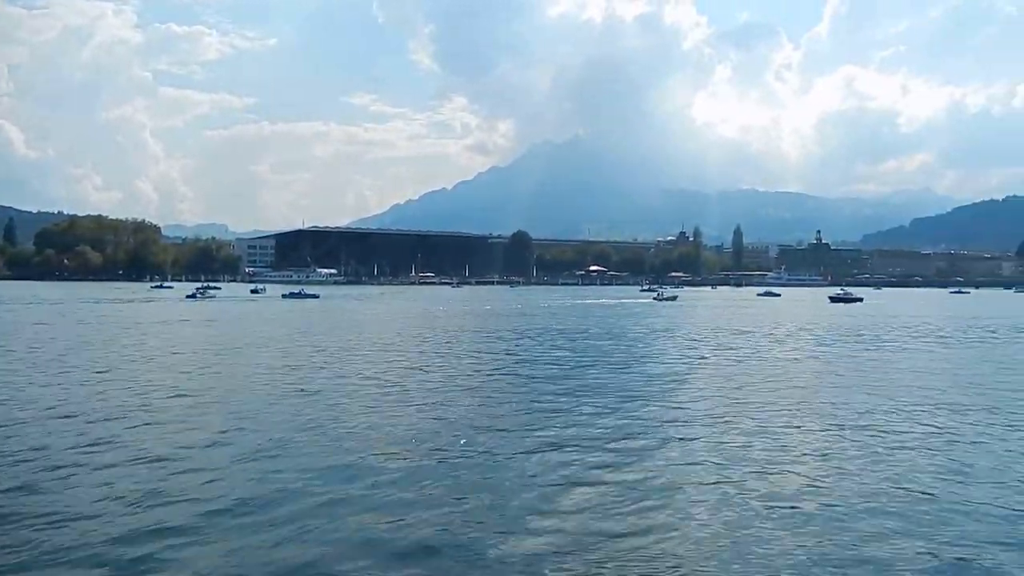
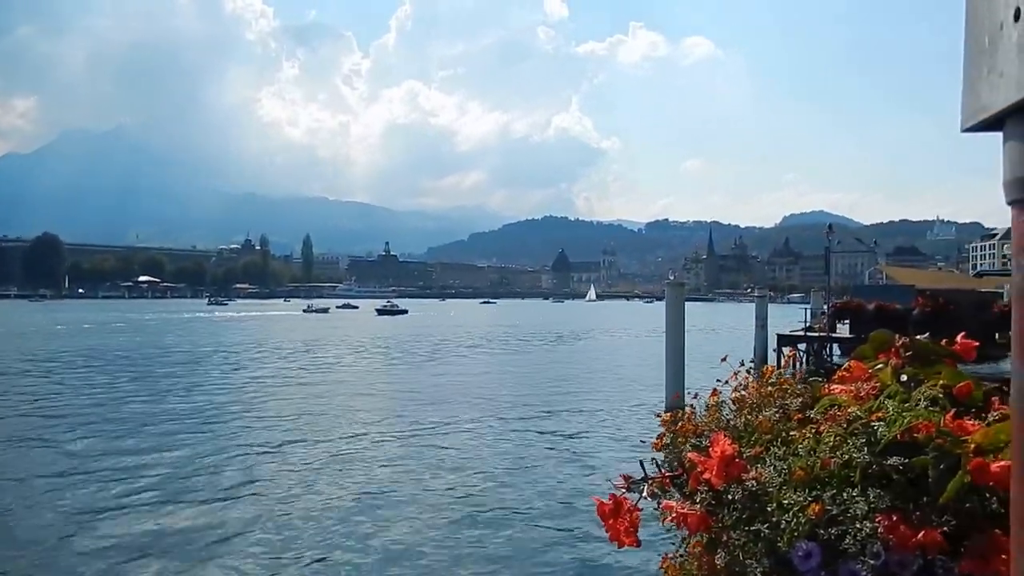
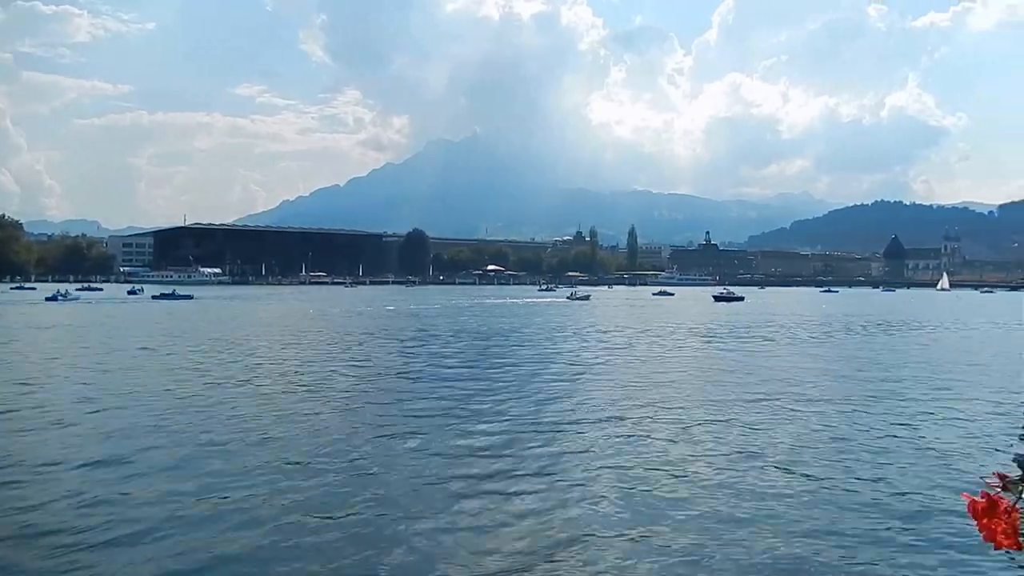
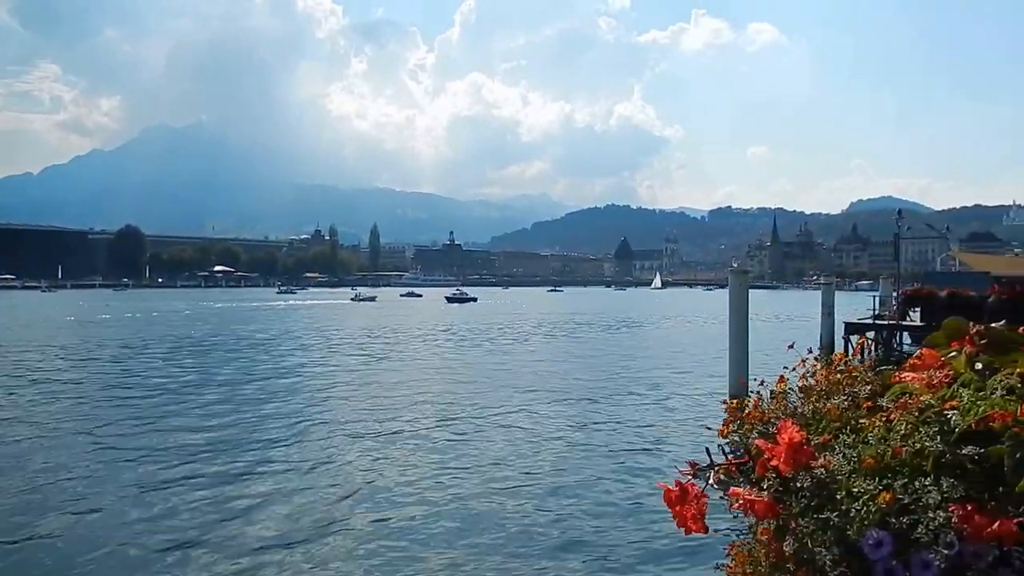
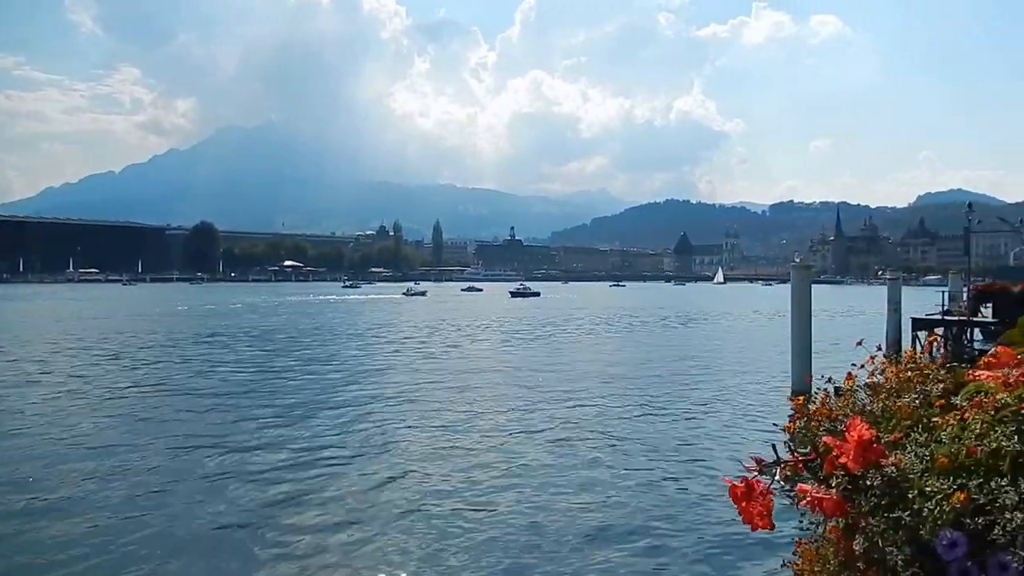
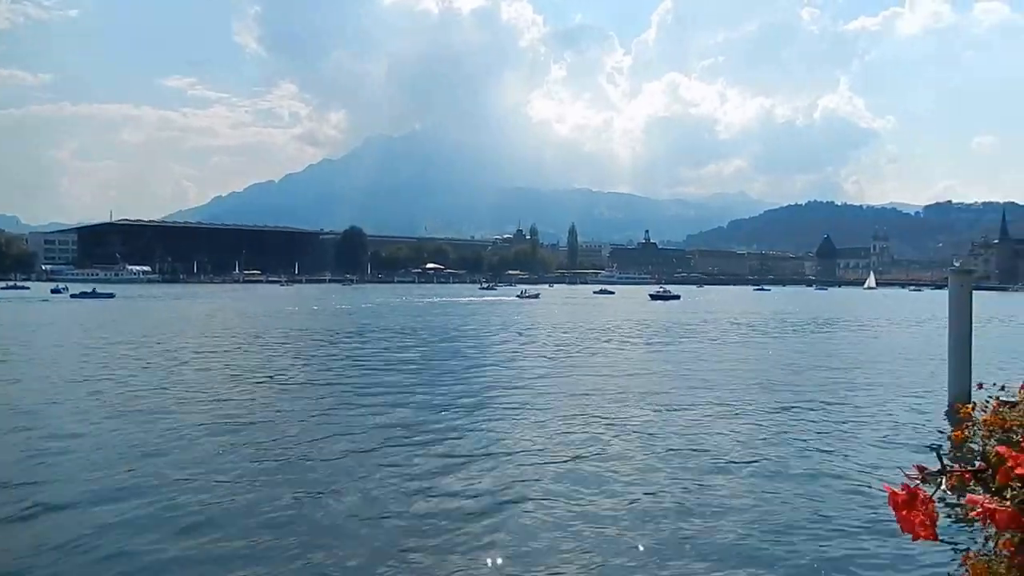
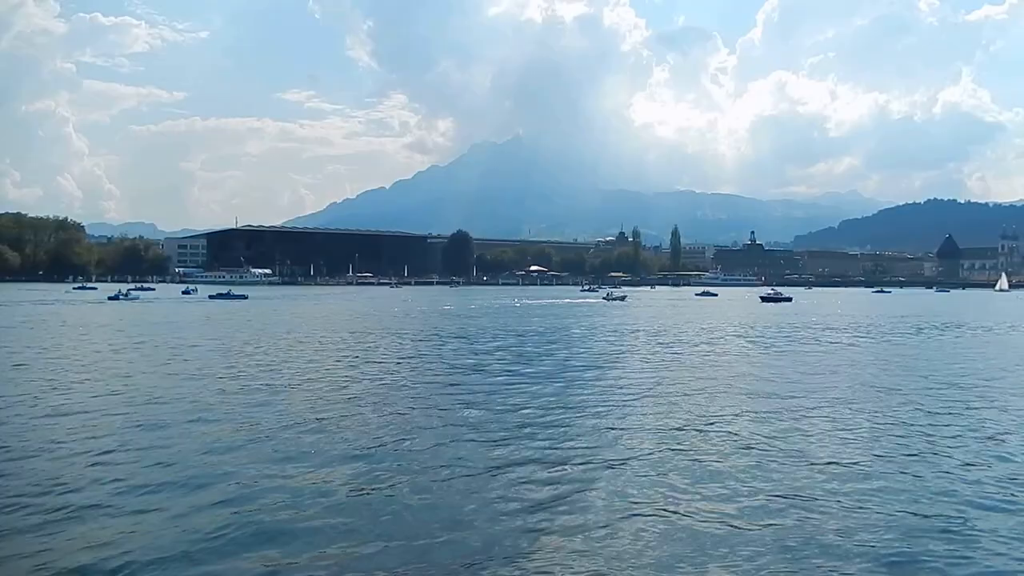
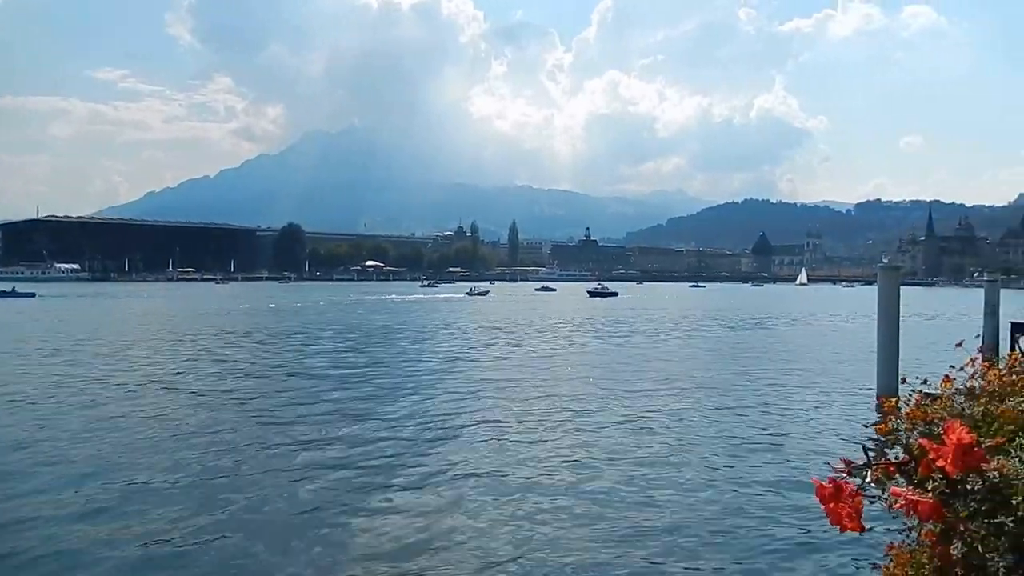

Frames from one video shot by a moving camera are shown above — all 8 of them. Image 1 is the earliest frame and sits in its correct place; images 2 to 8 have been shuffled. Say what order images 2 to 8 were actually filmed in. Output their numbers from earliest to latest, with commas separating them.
7, 3, 6, 8, 5, 4, 2
